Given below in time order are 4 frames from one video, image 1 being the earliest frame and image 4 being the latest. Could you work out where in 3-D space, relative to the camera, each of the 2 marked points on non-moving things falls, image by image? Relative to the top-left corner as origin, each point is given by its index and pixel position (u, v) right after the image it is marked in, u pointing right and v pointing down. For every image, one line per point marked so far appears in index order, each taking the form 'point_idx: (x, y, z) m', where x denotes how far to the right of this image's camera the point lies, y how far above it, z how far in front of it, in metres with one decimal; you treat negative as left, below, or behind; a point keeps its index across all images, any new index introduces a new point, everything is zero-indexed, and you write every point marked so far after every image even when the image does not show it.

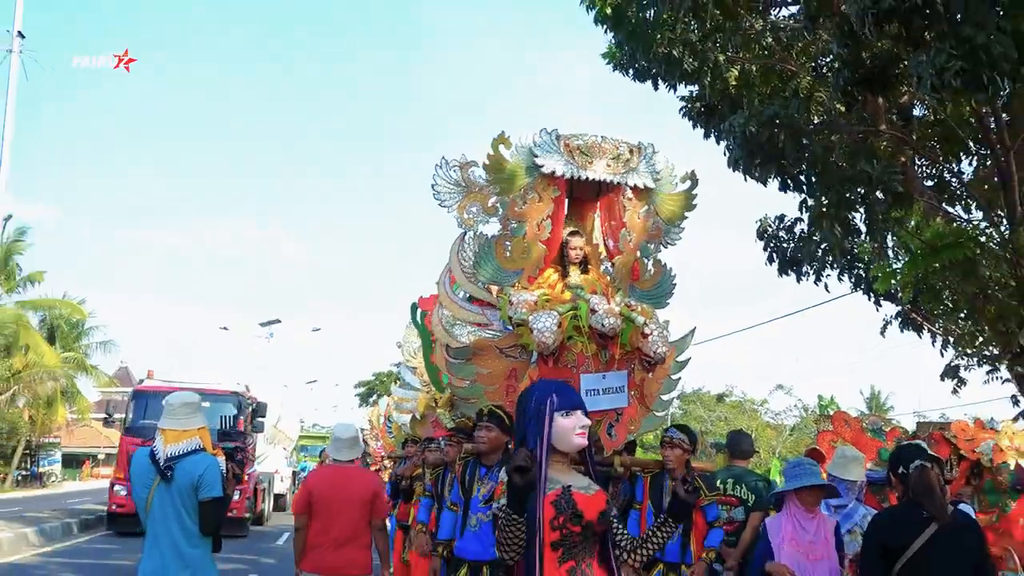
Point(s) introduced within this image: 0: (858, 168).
0: (+2.8, +1.0, +7.5) m
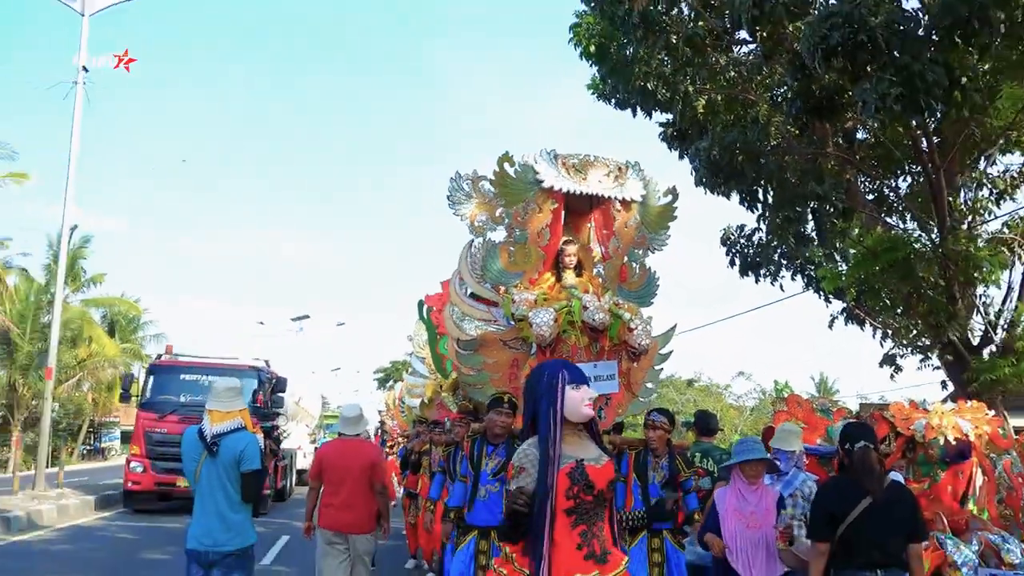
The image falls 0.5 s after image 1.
0: (+2.8, +1.0, +8.6) m
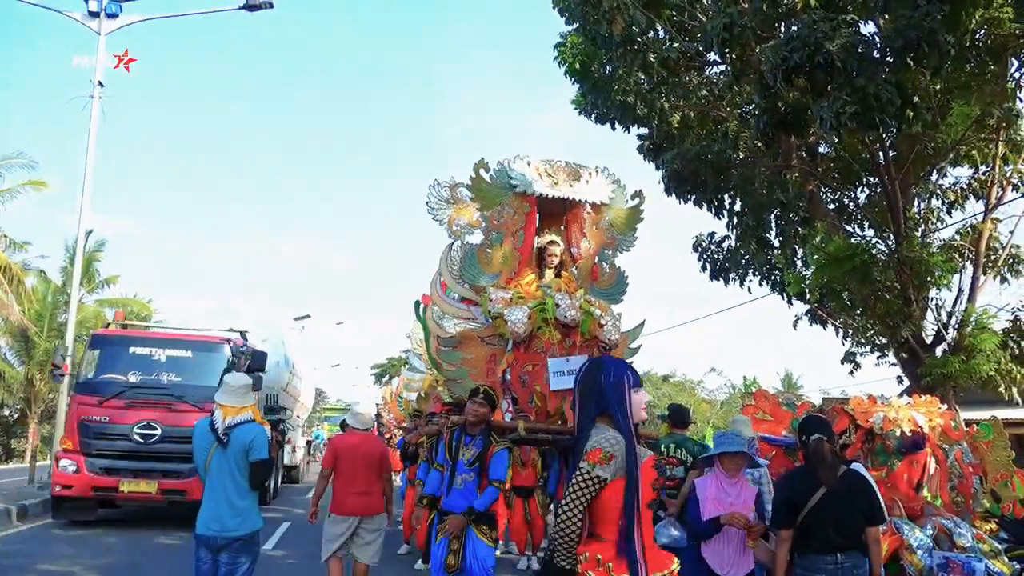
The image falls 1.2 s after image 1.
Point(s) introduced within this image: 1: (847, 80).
0: (+2.7, +0.9, +9.2) m
1: (+3.0, +1.9, +8.2) m
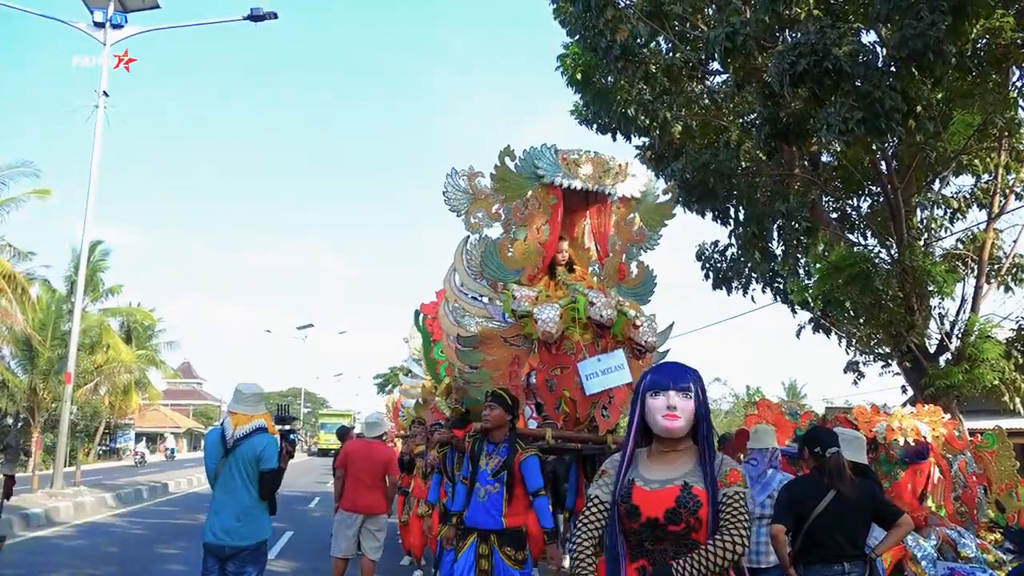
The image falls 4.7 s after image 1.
0: (+2.7, +0.8, +9.2) m
1: (+3.1, +1.8, +8.3) m
